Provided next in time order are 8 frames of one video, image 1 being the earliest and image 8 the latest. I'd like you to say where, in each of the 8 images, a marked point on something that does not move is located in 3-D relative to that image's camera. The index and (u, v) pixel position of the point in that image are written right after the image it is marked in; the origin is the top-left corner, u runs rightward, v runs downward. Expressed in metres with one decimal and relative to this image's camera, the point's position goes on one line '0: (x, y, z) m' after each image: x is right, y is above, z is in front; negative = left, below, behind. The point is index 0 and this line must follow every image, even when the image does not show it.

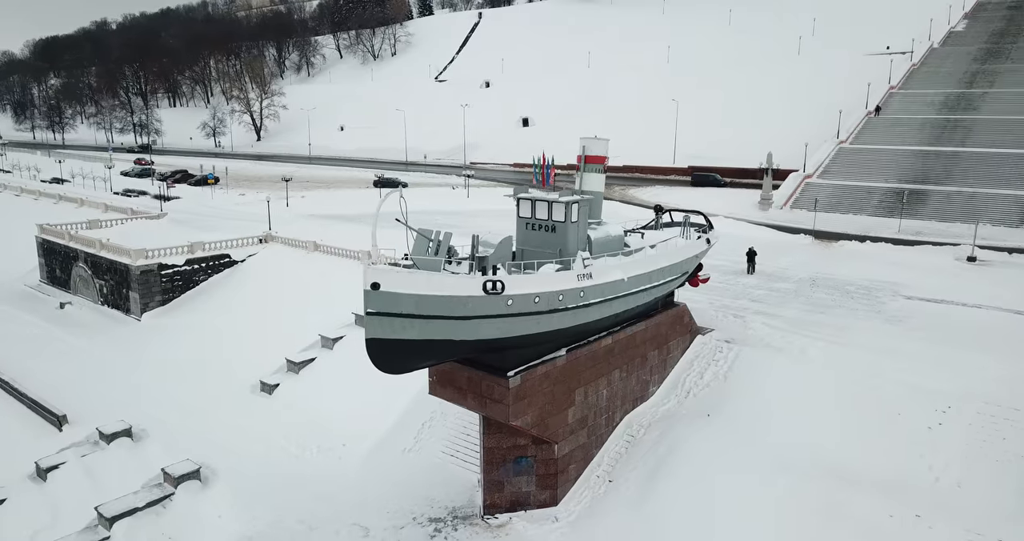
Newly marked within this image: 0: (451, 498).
0: (-0.8, -3.3, +11.1) m
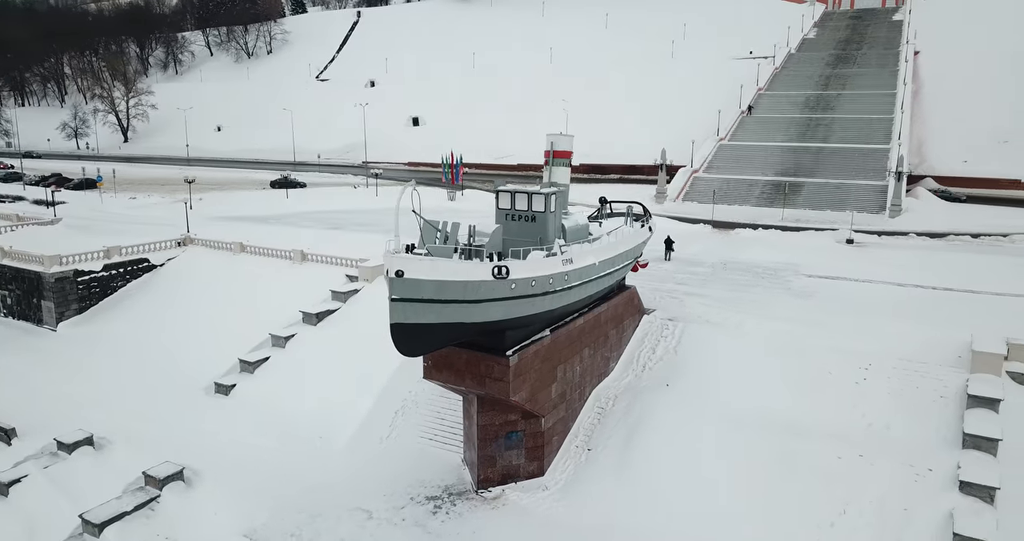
0: (-1.1, -3.2, +11.7) m
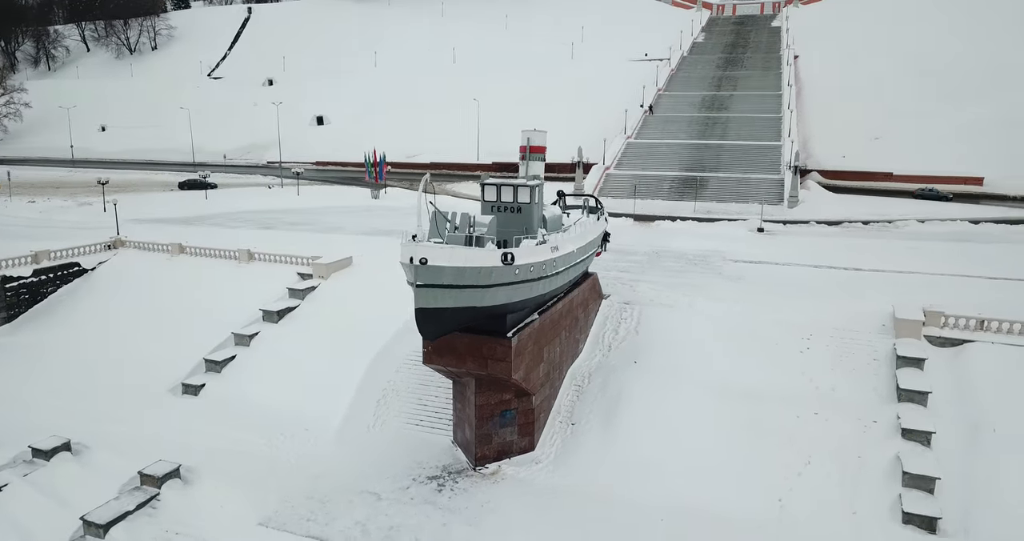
0: (-1.2, -3.0, +12.3) m
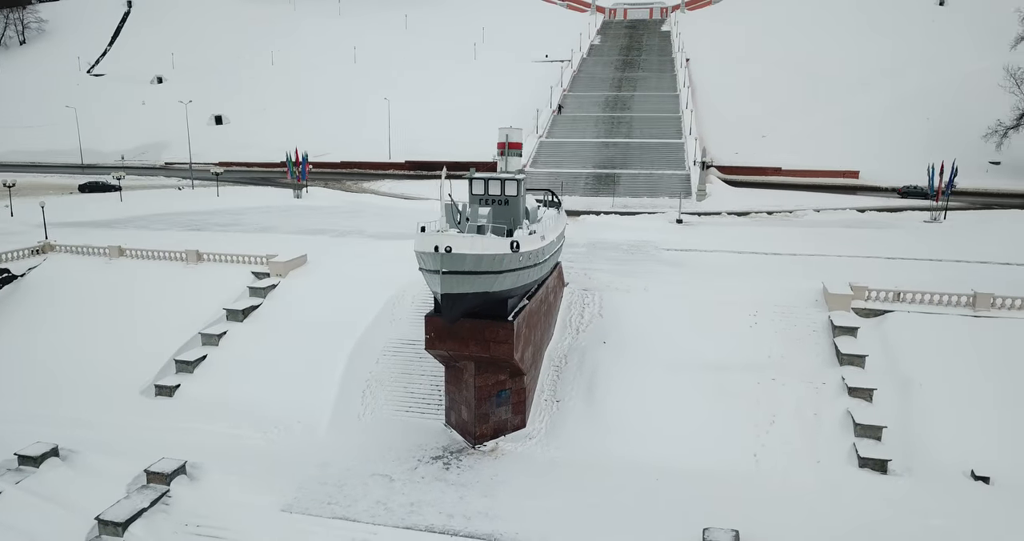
0: (-1.3, -2.9, +12.9) m
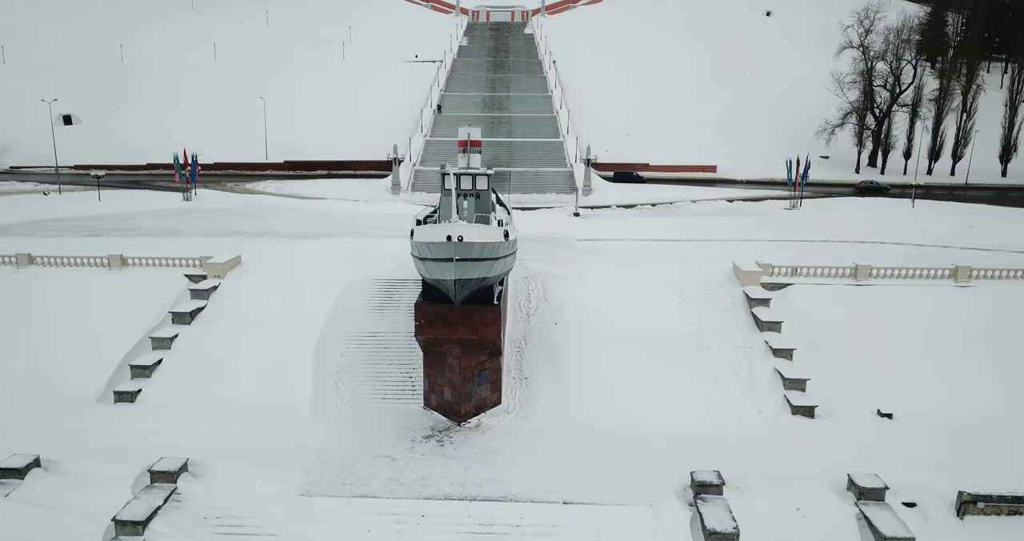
0: (-1.7, -2.7, +13.6) m
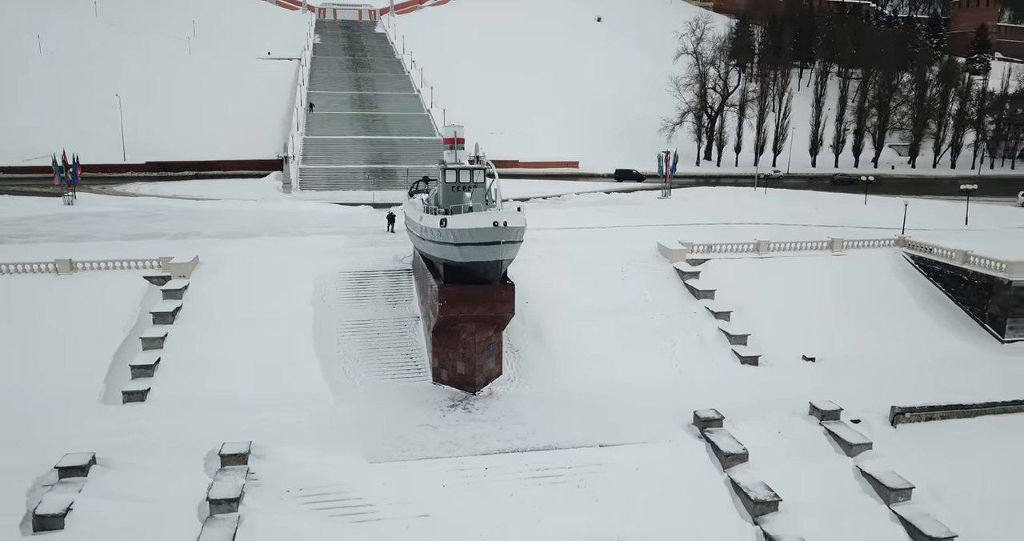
0: (-1.5, -2.5, +14.9) m
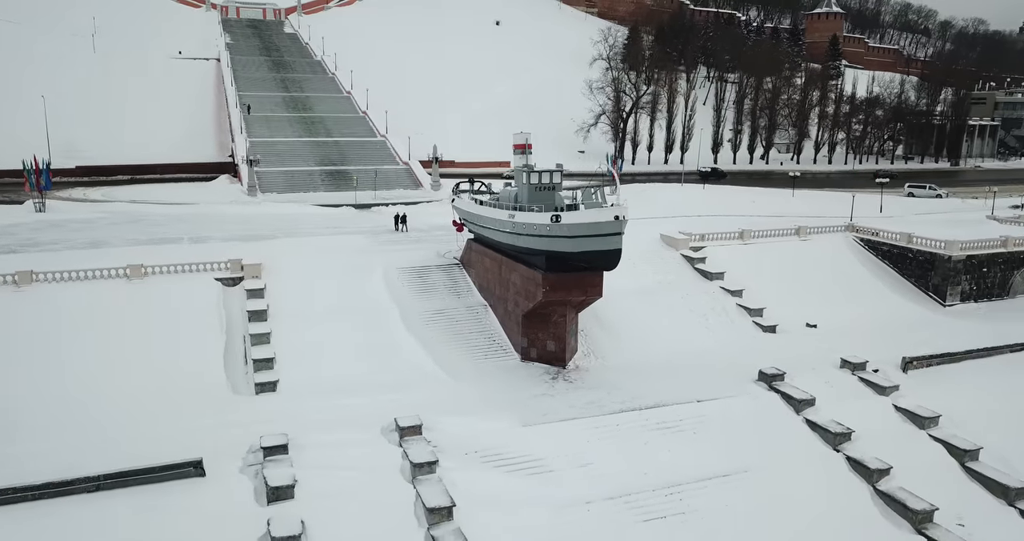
0: (+0.4, -2.2, +16.9) m
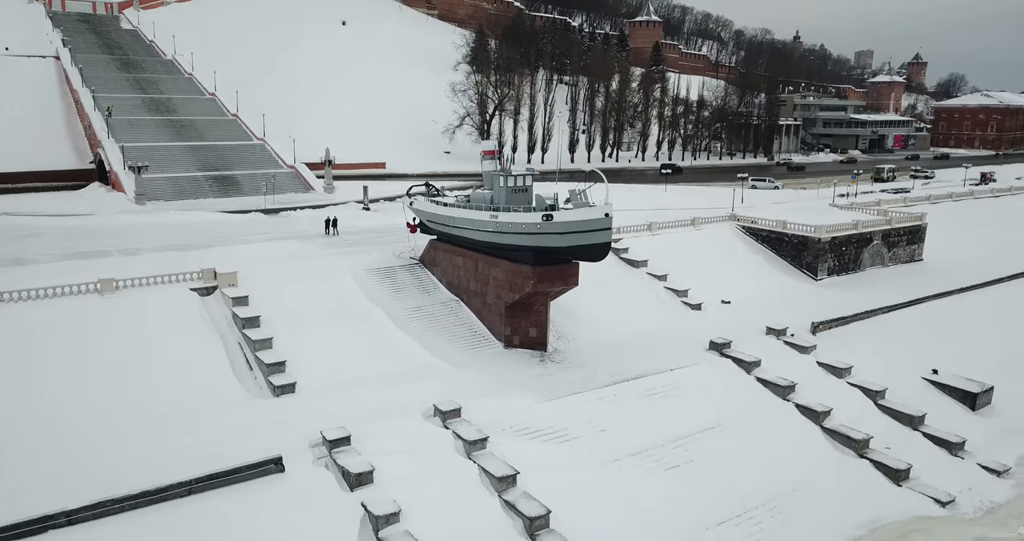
0: (+0.1, -2.1, +18.7) m
